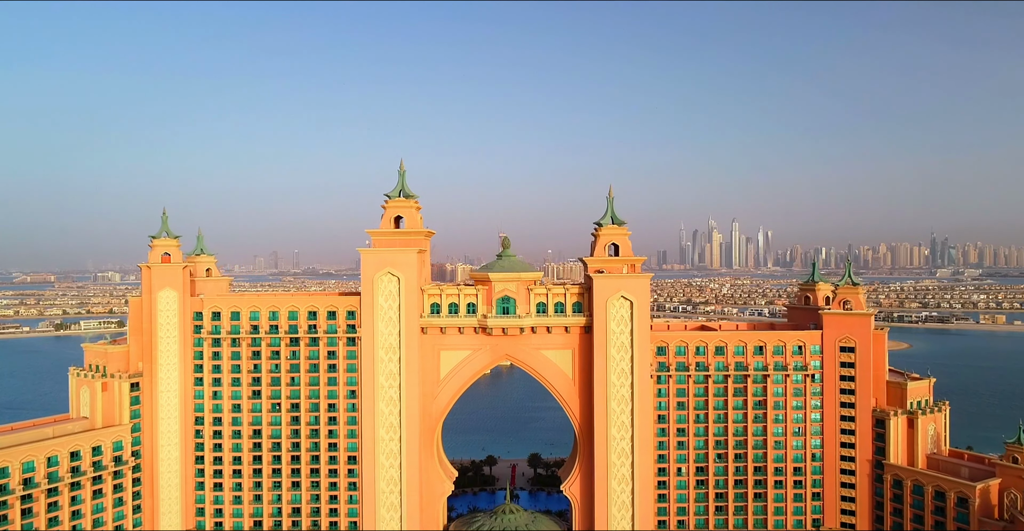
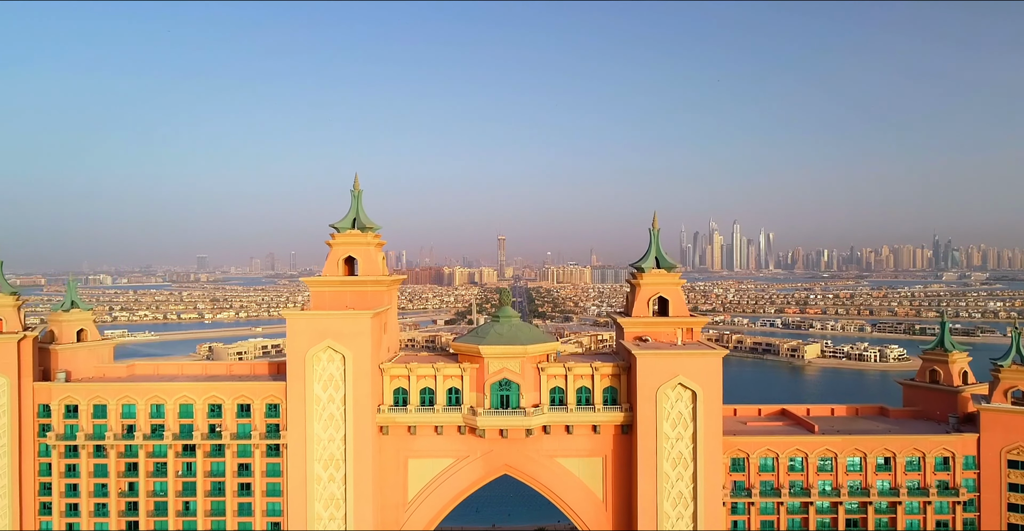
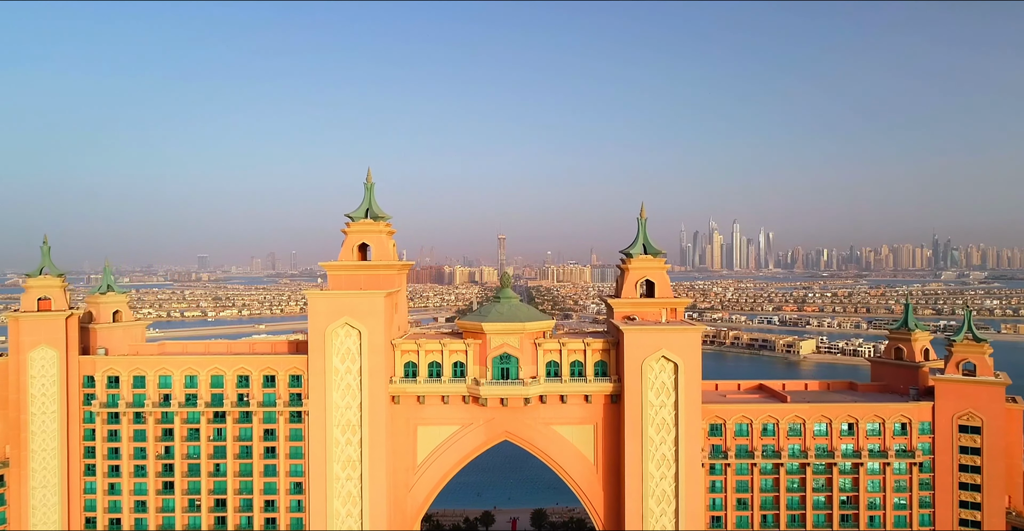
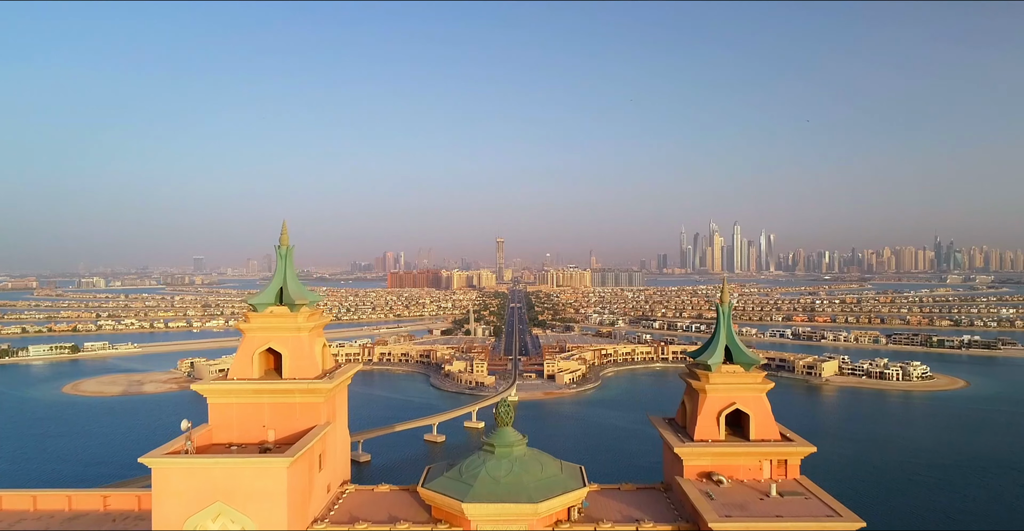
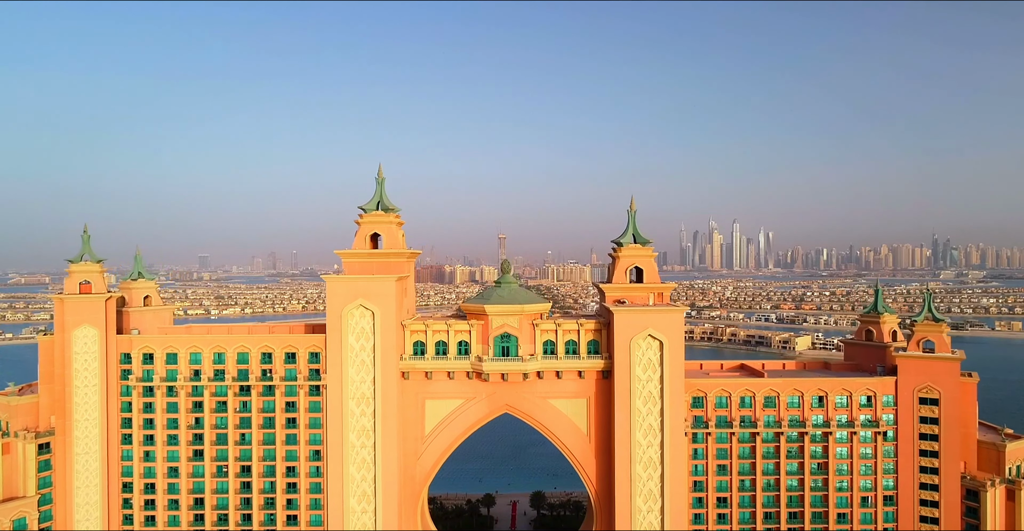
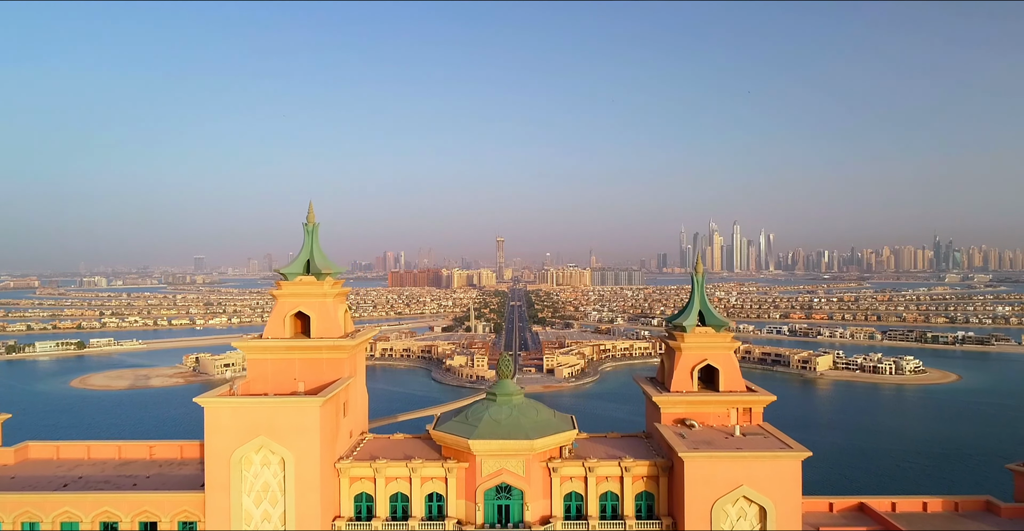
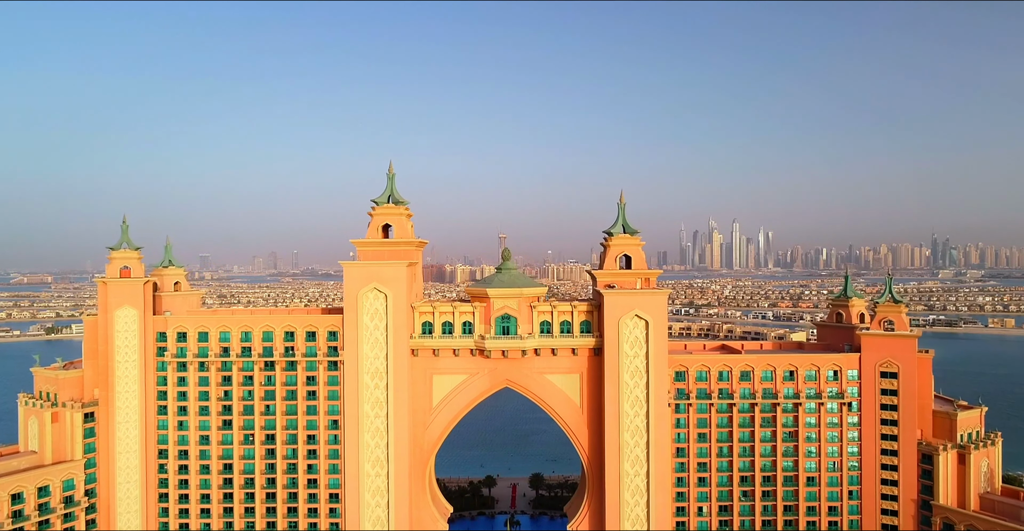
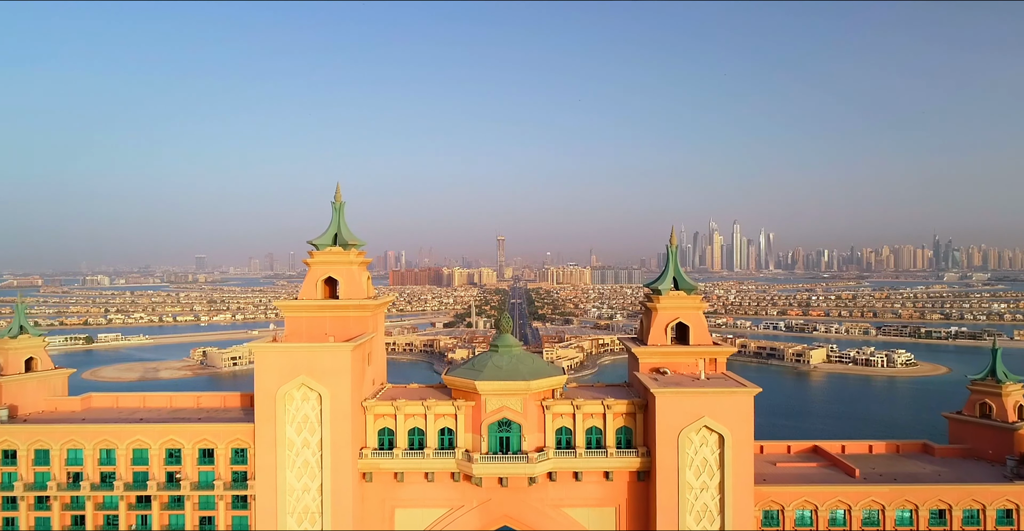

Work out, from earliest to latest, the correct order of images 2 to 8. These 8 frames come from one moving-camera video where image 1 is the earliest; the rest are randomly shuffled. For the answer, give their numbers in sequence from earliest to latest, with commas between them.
7, 5, 3, 2, 8, 6, 4
